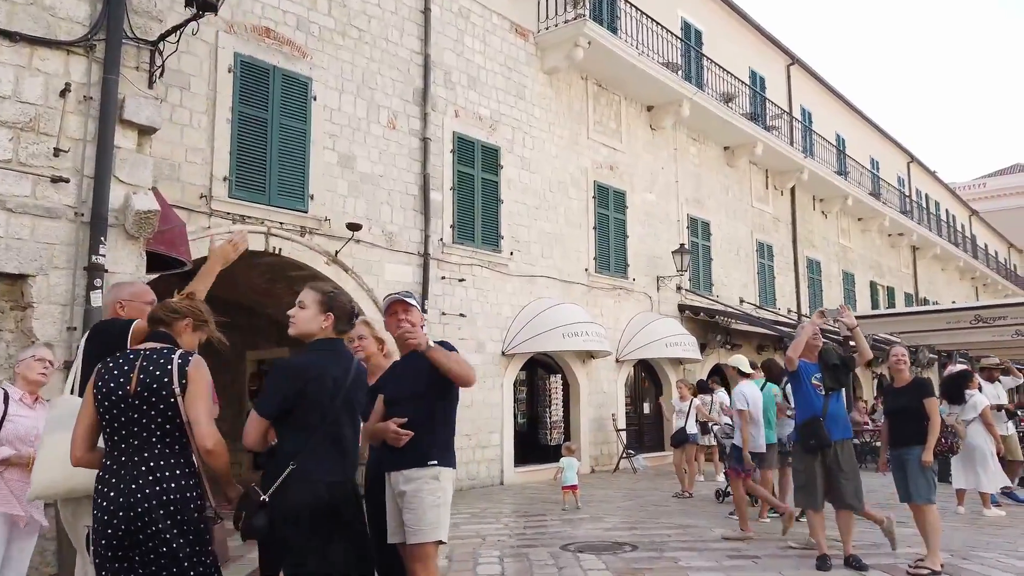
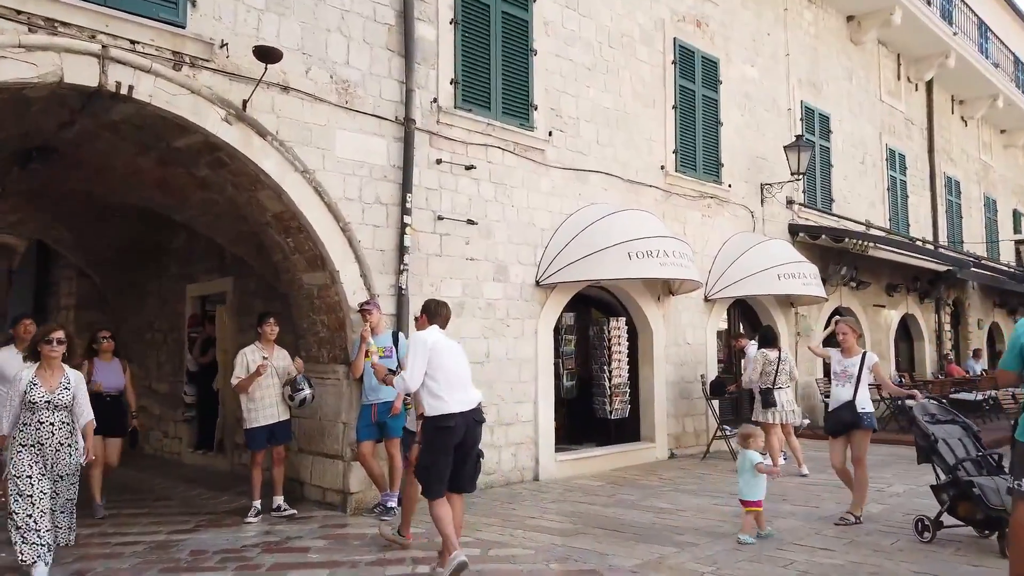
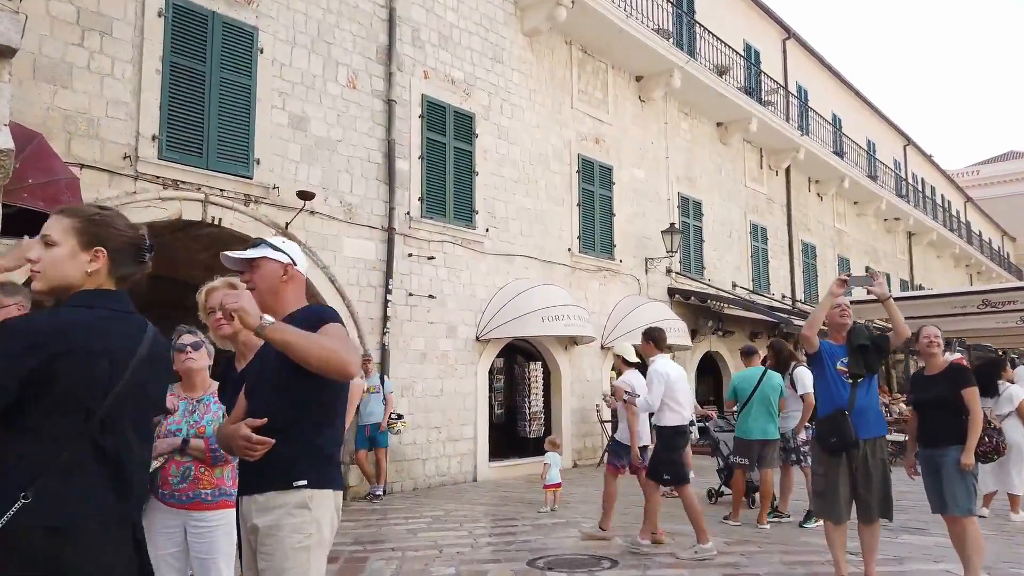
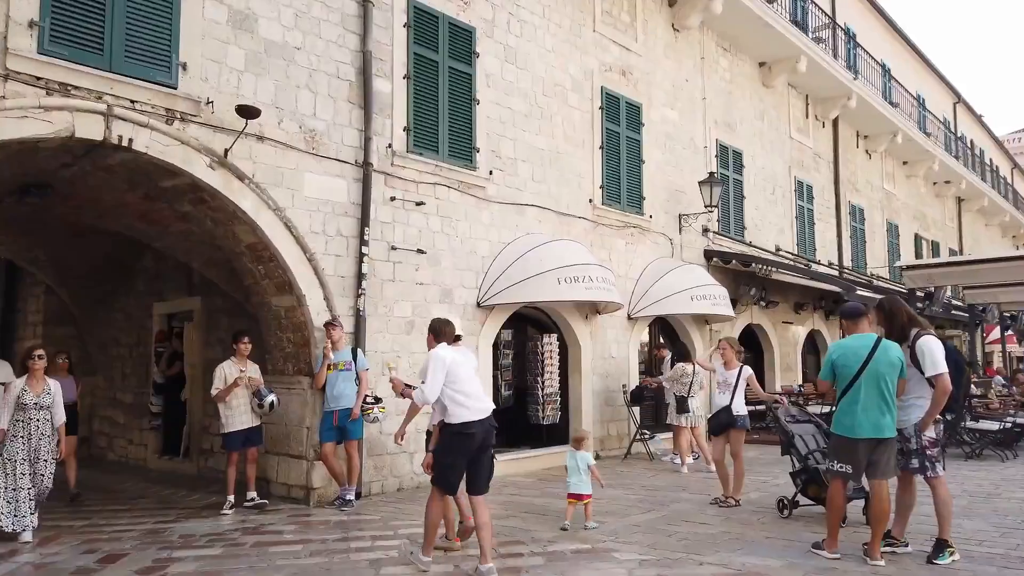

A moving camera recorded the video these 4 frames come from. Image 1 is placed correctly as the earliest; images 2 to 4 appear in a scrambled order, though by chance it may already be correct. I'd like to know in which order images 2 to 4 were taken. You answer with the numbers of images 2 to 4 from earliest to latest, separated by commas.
3, 4, 2
